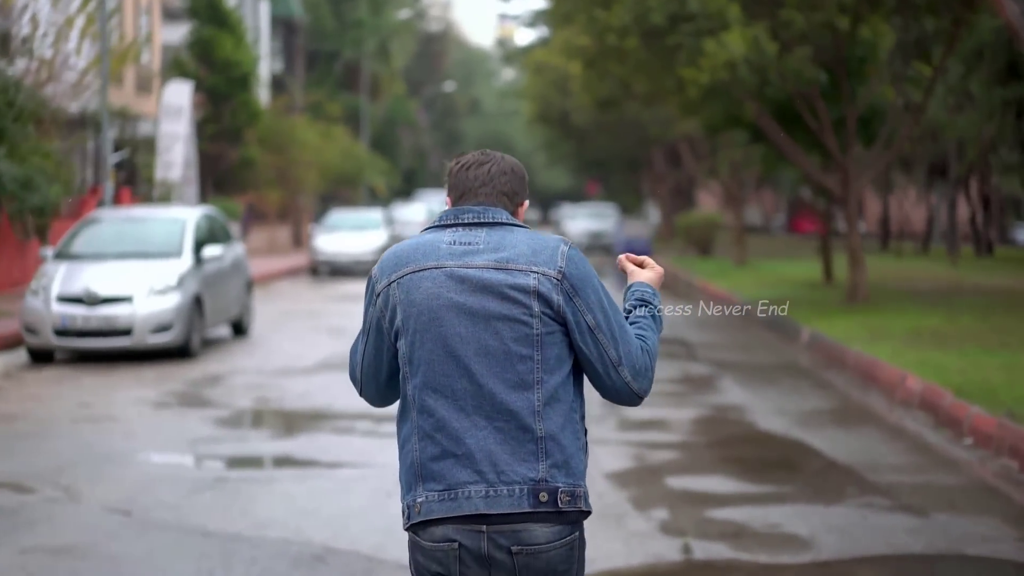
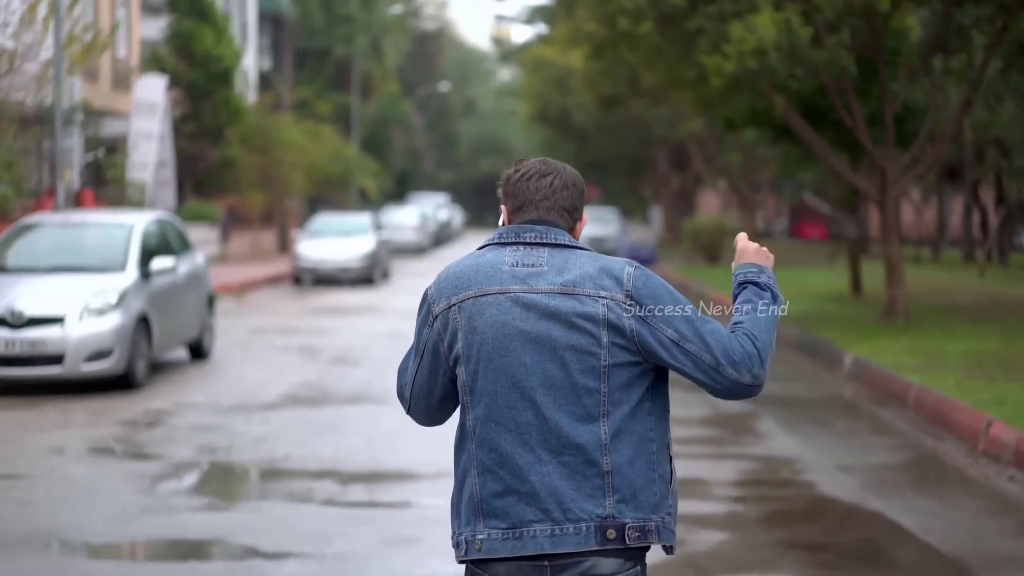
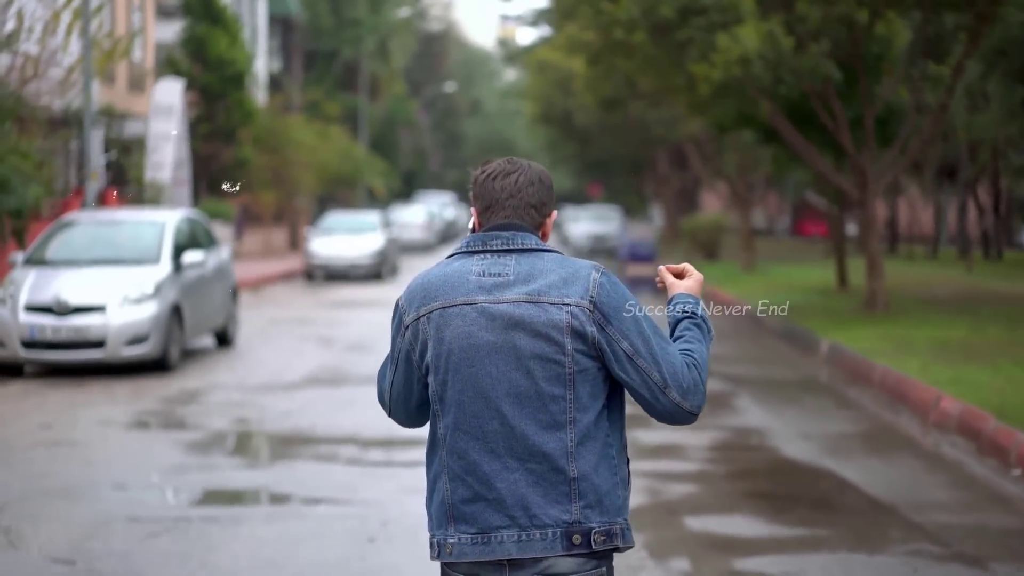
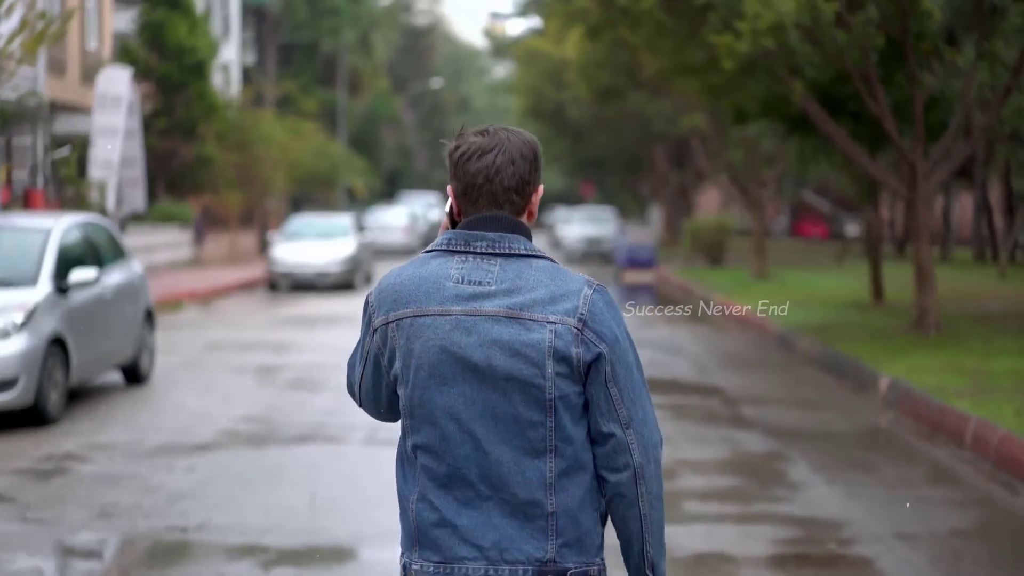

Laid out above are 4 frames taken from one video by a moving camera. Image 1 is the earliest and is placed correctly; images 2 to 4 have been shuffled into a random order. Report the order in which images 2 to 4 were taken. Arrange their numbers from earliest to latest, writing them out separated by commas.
3, 2, 4
